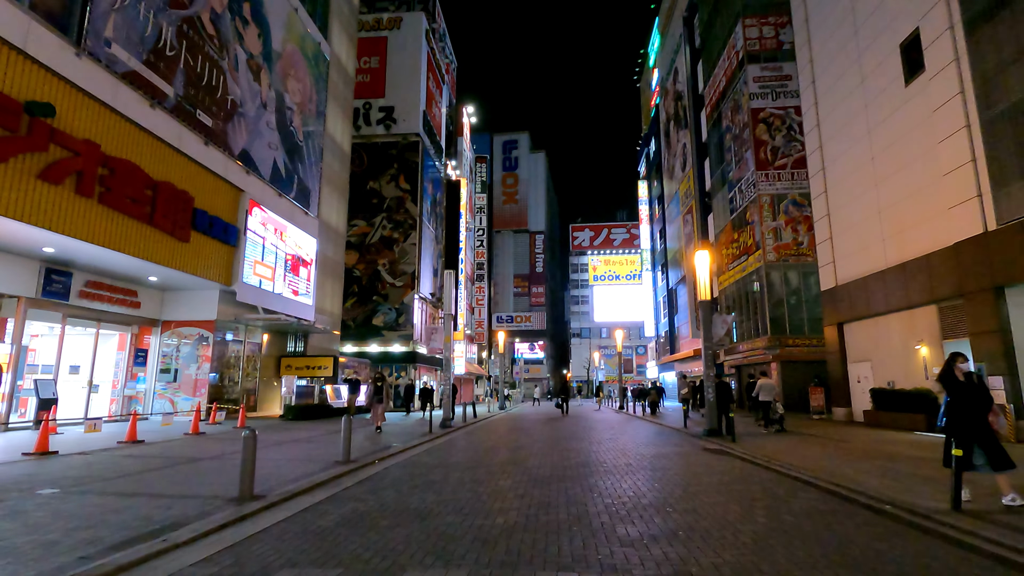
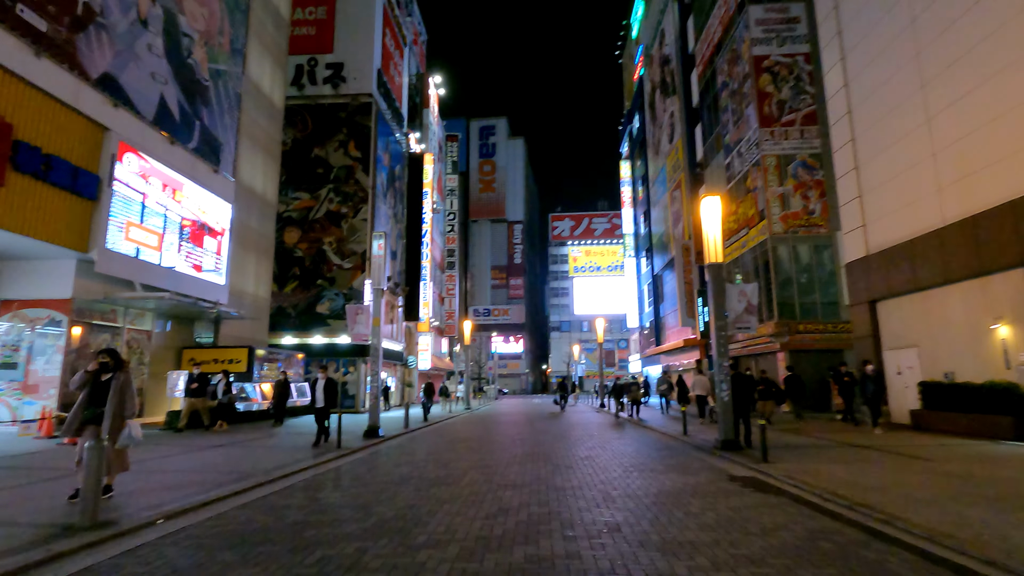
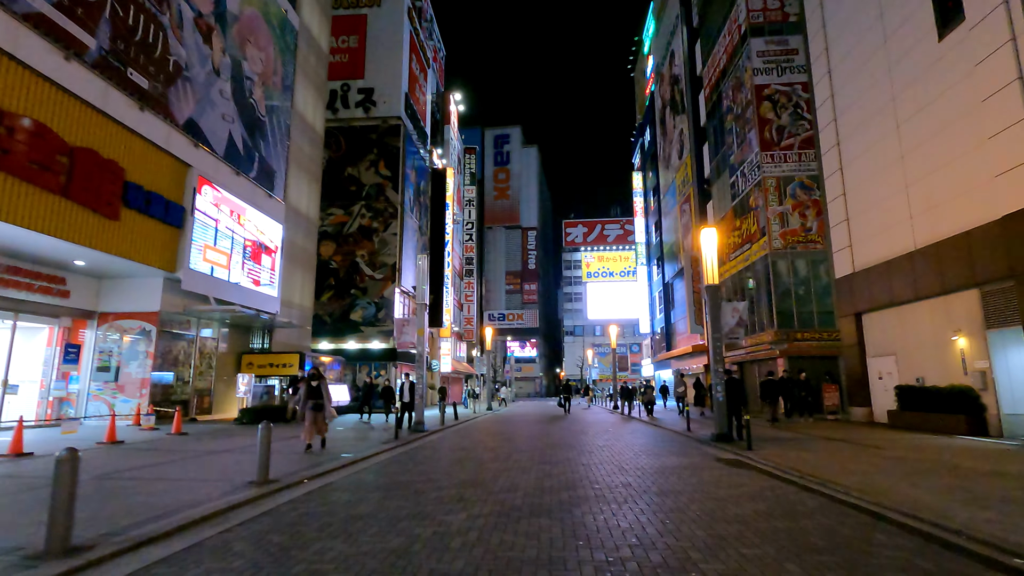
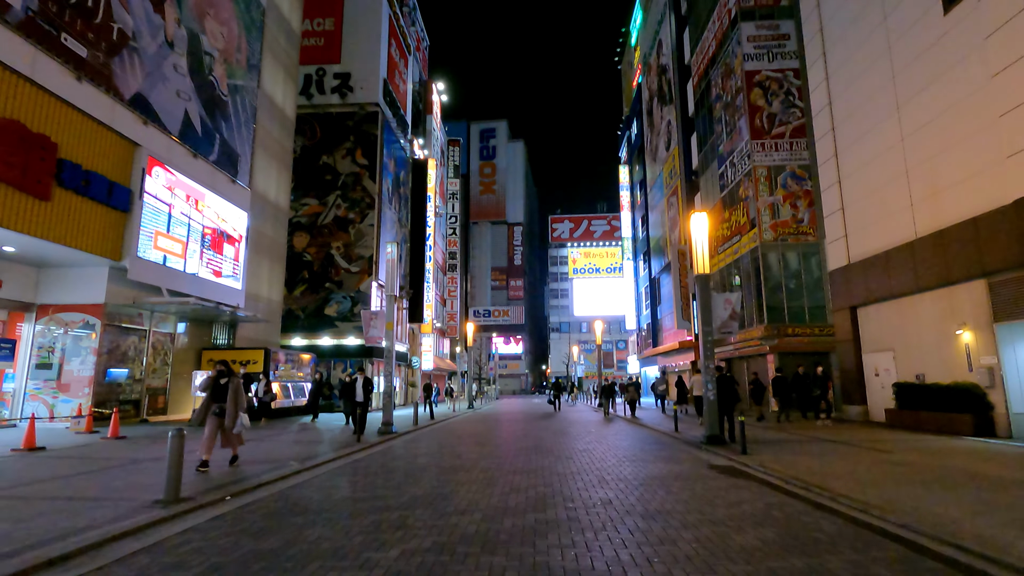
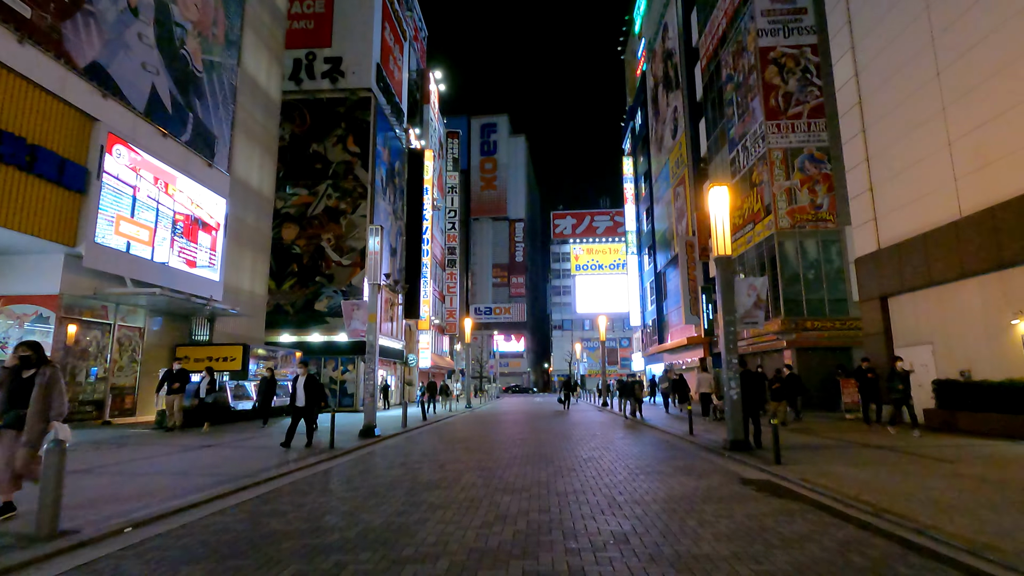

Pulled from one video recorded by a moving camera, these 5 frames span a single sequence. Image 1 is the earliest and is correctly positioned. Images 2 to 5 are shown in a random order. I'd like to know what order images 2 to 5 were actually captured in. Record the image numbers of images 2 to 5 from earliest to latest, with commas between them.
3, 4, 2, 5
